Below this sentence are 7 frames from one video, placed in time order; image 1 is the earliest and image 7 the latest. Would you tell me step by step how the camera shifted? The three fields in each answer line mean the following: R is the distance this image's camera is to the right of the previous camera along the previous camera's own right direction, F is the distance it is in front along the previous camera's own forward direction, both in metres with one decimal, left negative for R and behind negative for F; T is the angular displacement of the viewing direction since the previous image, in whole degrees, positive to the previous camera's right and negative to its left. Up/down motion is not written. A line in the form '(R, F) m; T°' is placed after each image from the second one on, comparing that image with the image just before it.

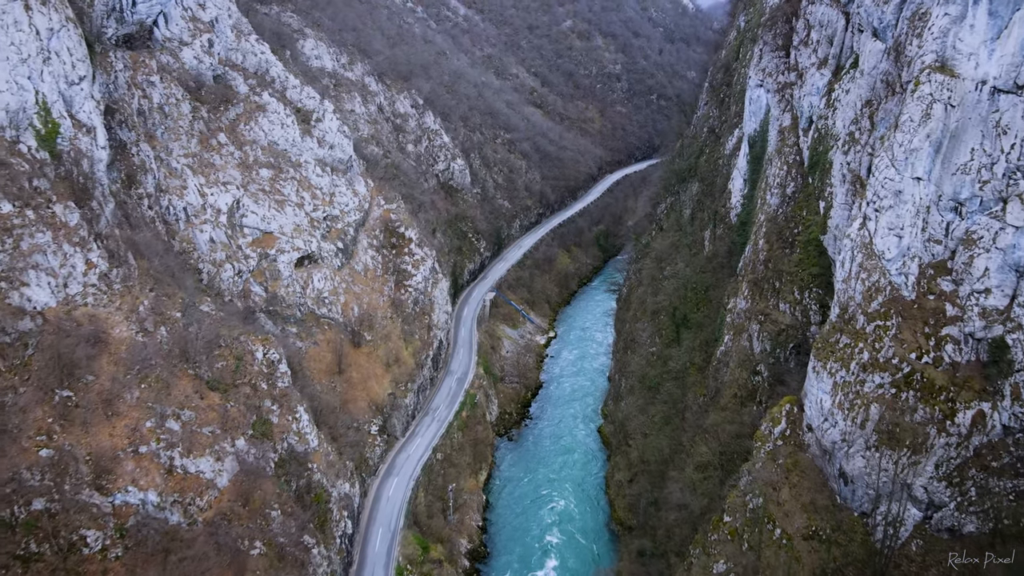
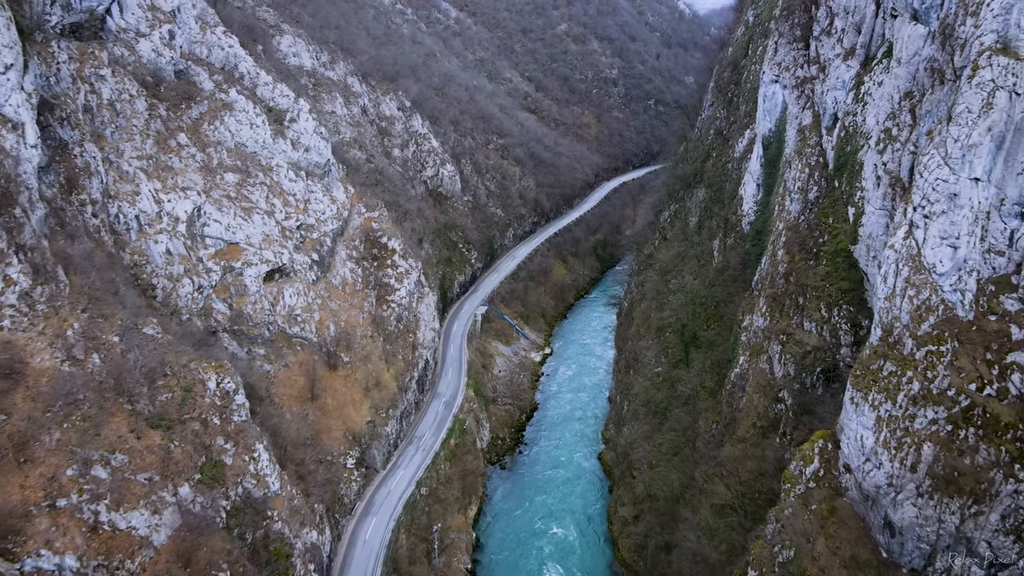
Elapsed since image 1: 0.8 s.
(+0.1, +3.5) m; 0°
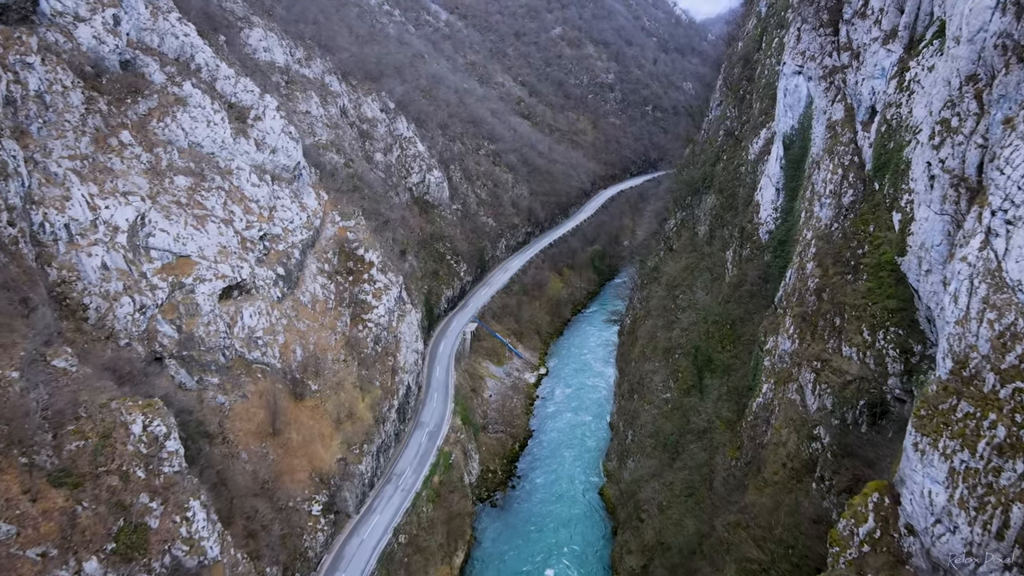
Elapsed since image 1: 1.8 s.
(+0.1, +4.1) m; 0°
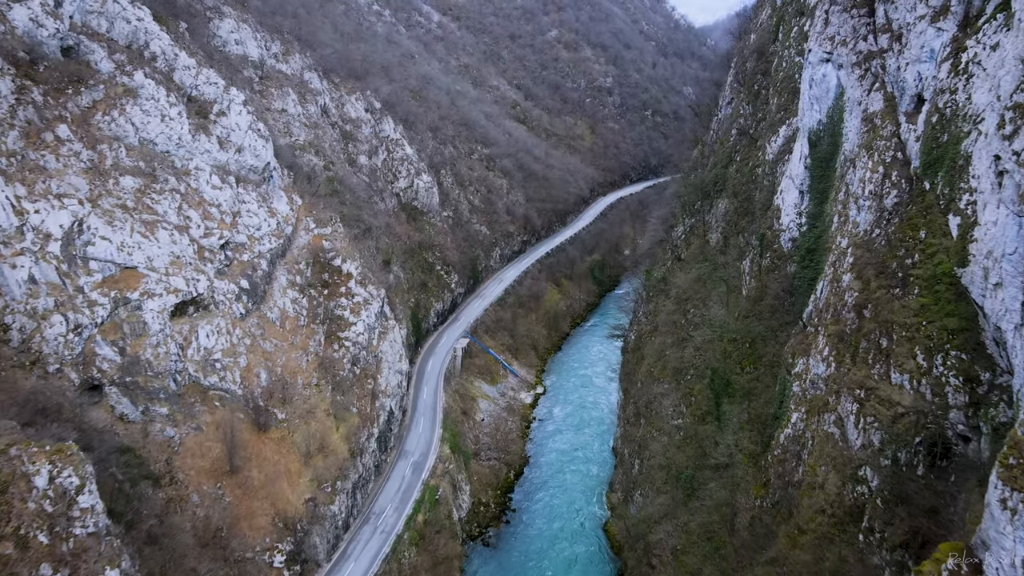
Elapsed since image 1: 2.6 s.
(+0.1, +3.6) m; 0°
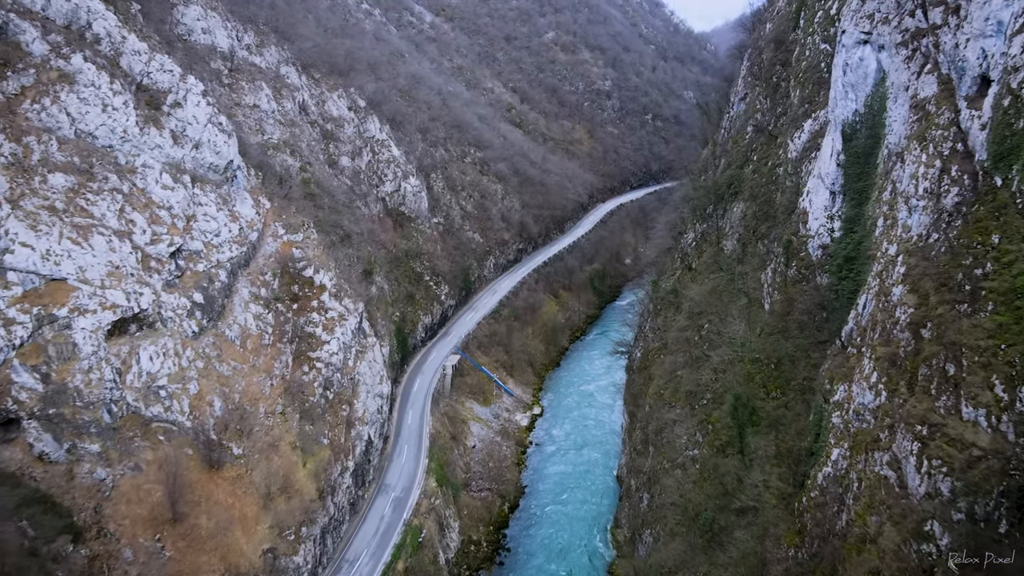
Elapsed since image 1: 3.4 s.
(+0.1, +3.6) m; 0°
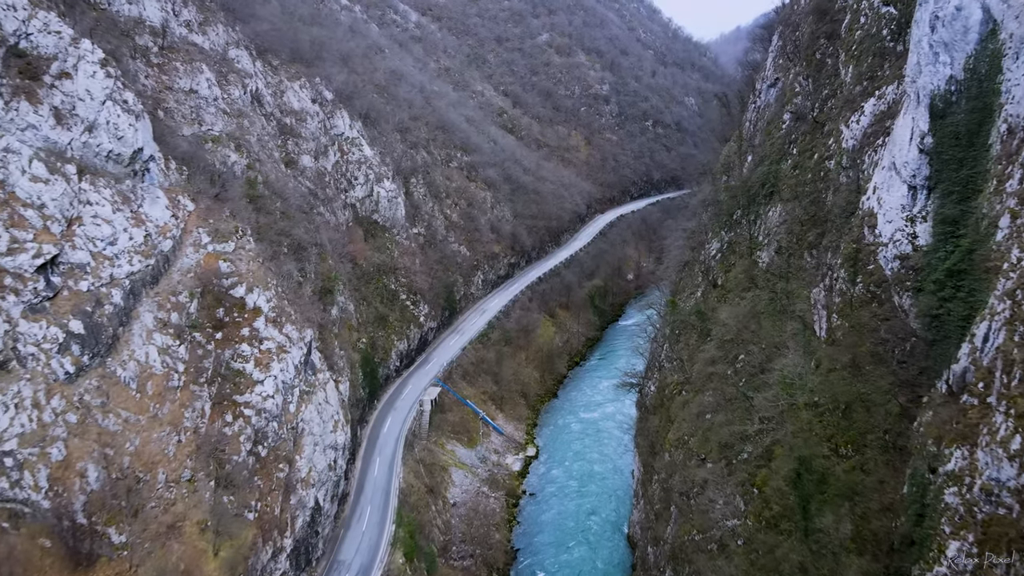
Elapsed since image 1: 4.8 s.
(+0.2, +6.2) m; 0°
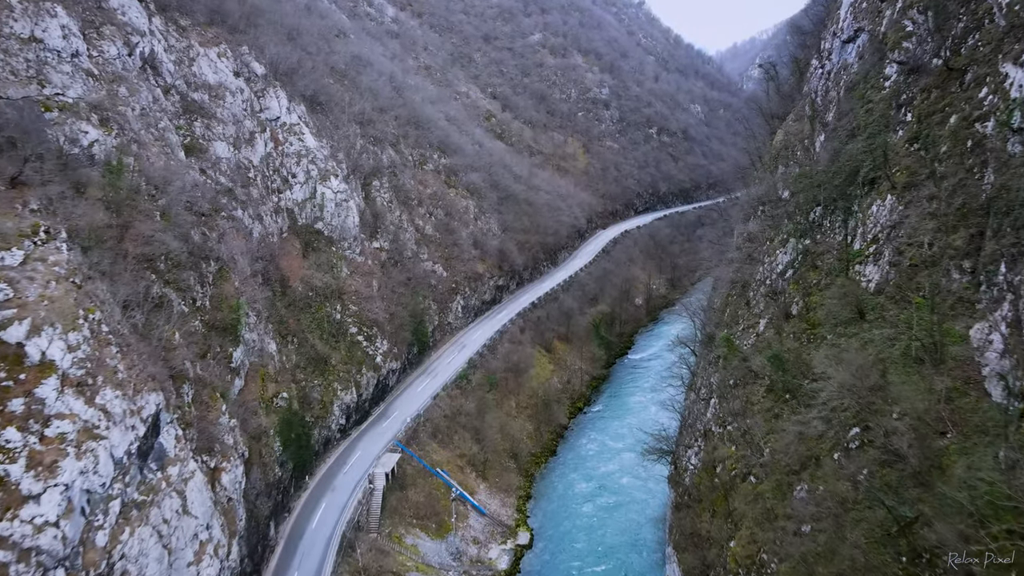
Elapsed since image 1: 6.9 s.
(+0.3, +9.4) m; 0°
